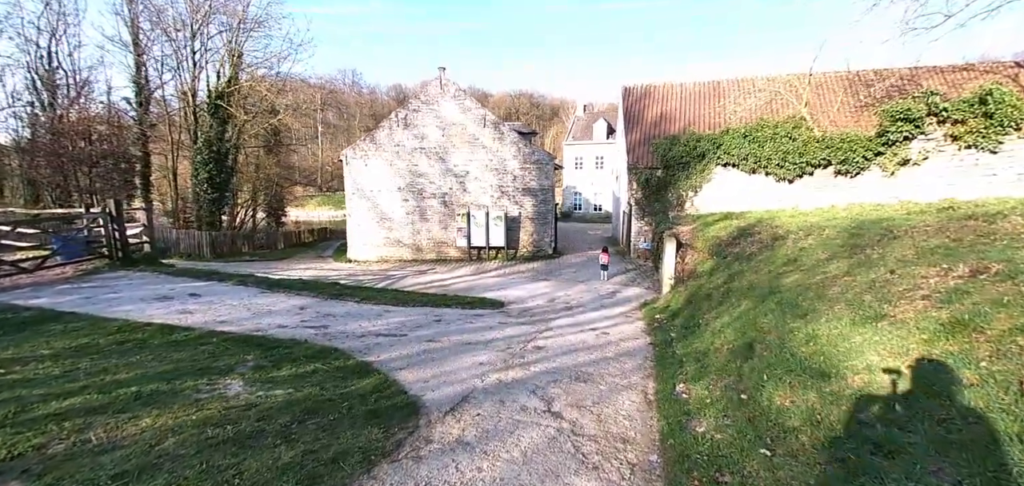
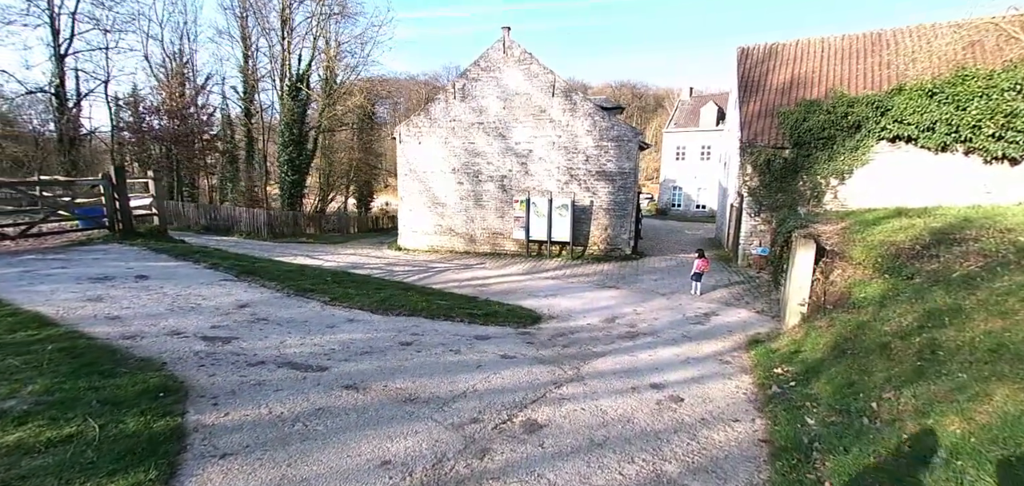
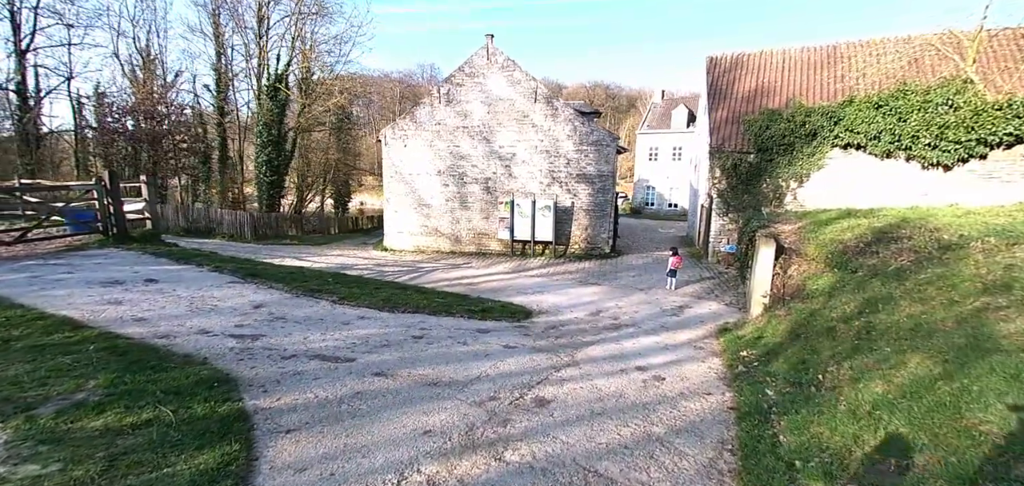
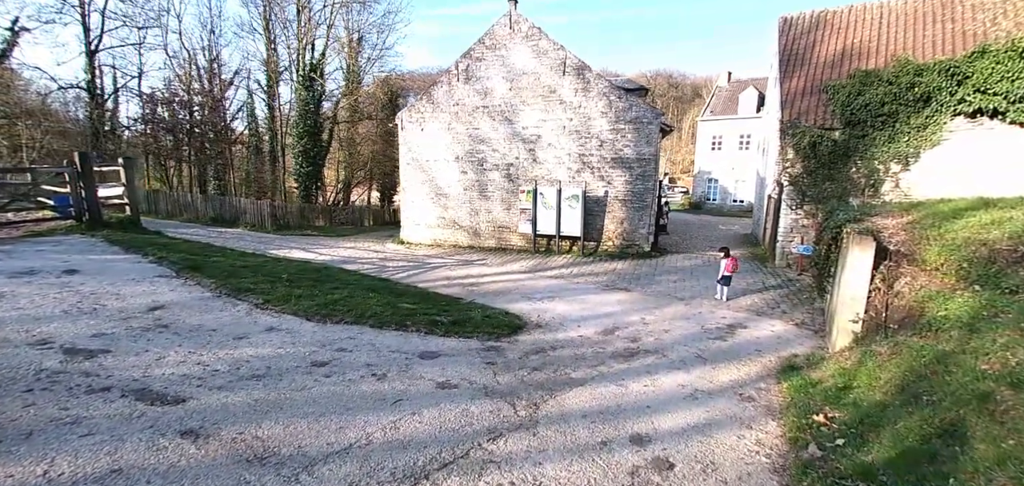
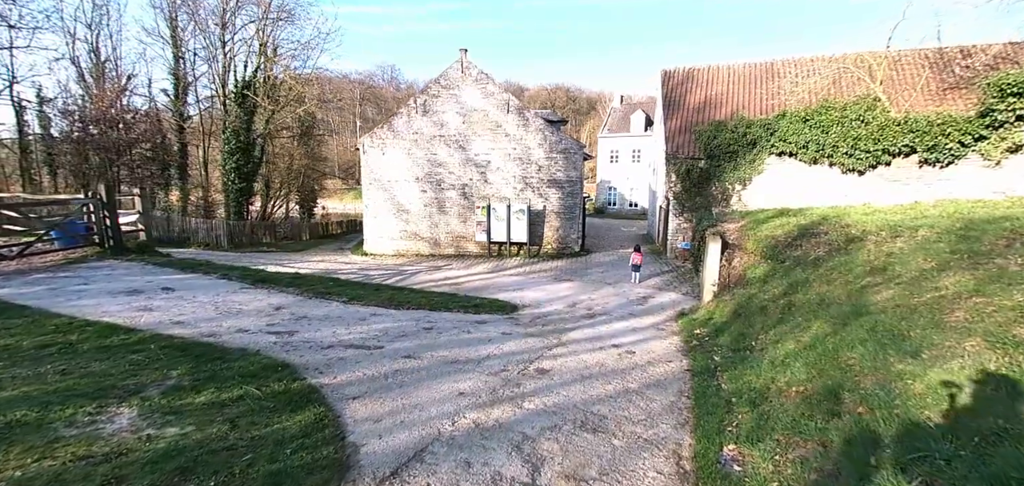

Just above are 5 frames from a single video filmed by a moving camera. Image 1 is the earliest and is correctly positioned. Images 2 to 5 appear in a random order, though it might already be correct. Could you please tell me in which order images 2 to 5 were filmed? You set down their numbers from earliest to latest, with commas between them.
5, 3, 2, 4
